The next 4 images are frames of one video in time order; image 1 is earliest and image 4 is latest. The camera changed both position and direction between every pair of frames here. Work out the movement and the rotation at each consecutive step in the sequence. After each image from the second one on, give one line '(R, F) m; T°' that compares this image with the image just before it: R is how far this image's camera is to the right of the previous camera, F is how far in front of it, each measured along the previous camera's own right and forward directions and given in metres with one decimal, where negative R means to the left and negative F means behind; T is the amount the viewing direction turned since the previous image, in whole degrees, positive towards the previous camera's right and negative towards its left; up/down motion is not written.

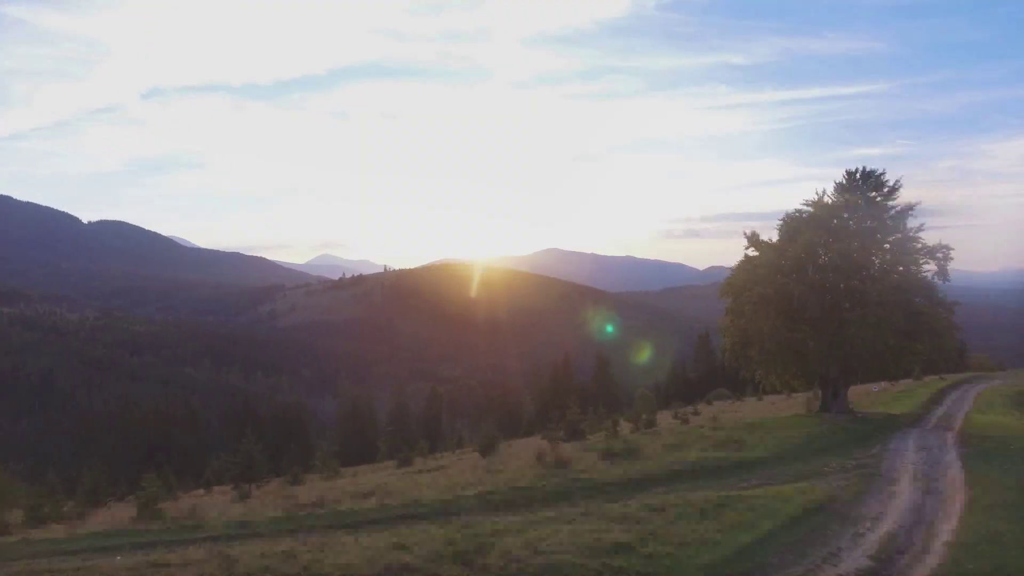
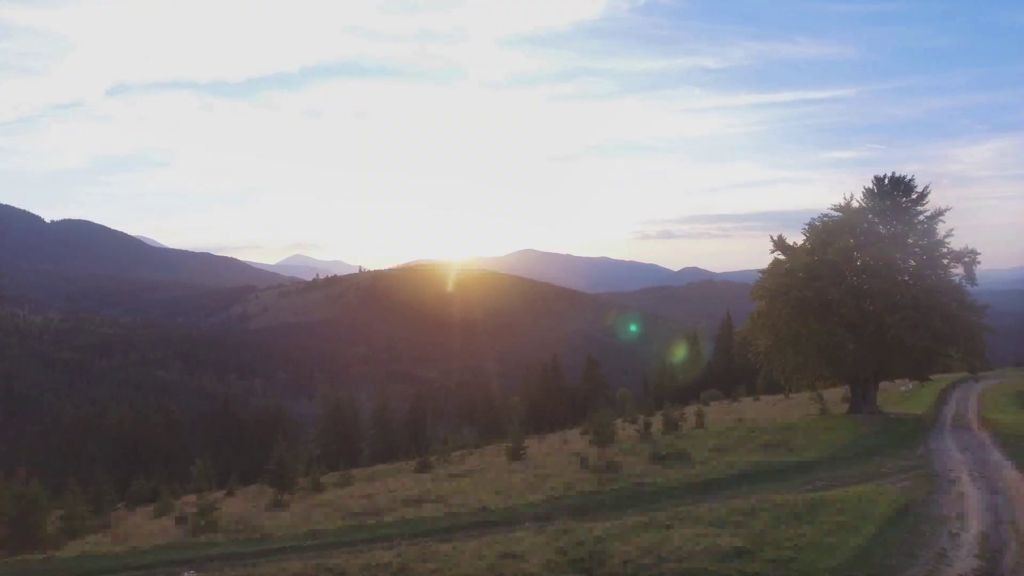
(-1.6, +0.1) m; +3°
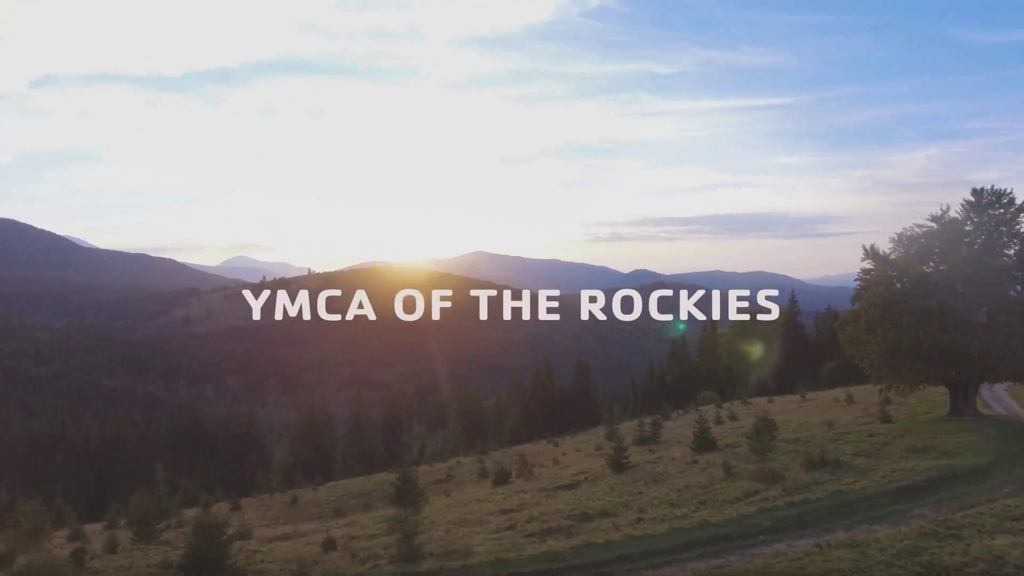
(-4.6, +0.4) m; +6°
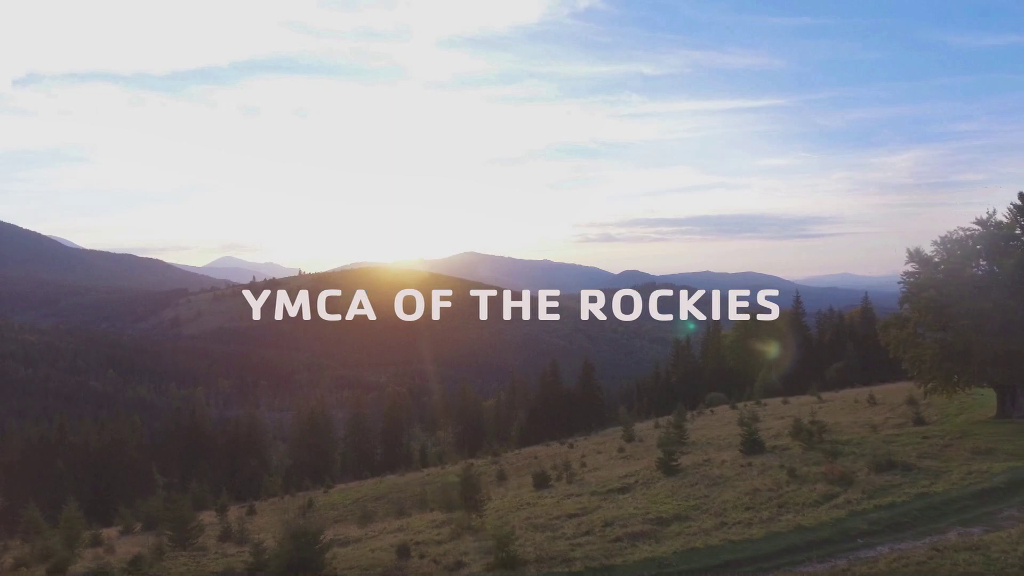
(-1.8, +0.1) m; +1°
